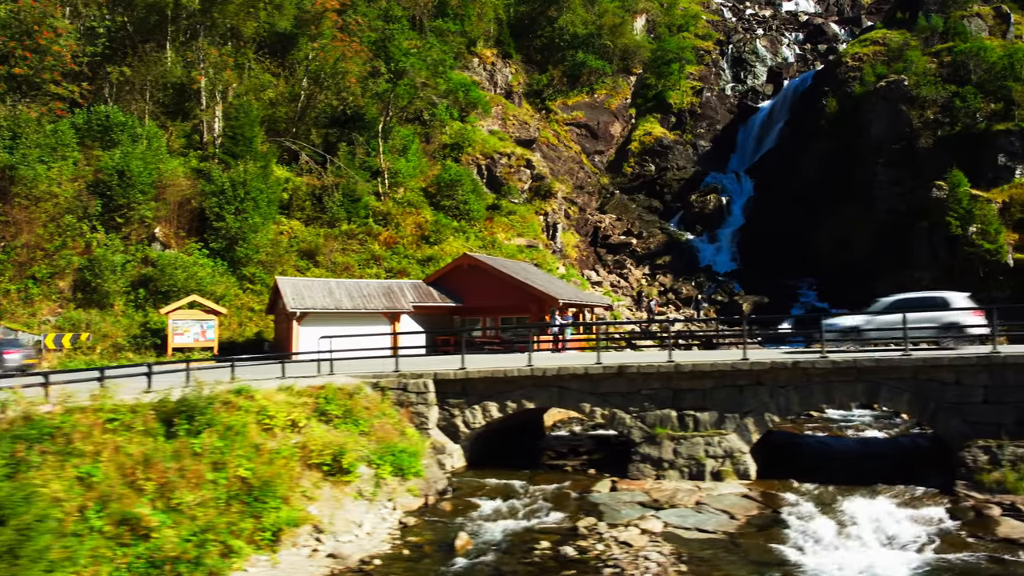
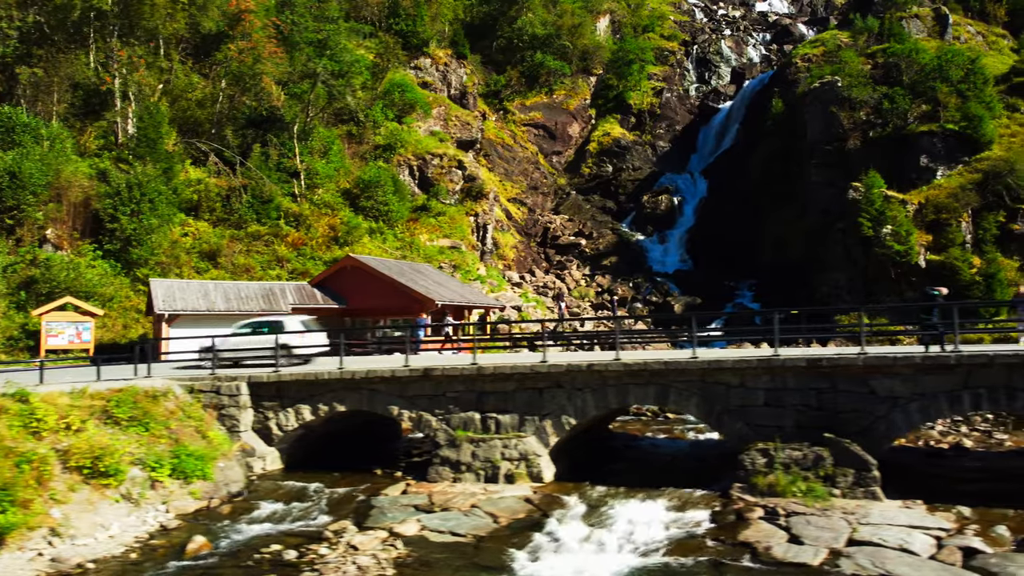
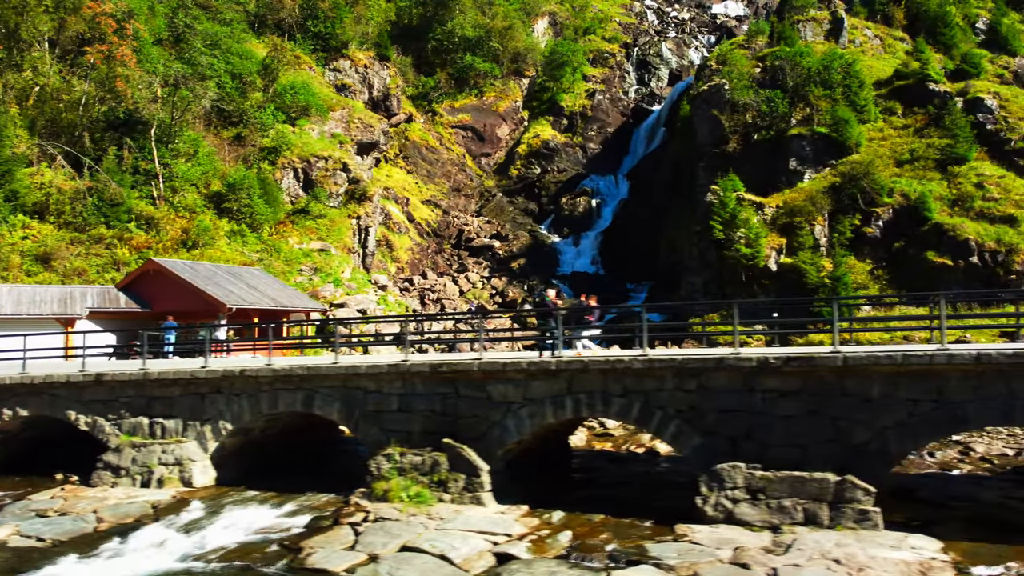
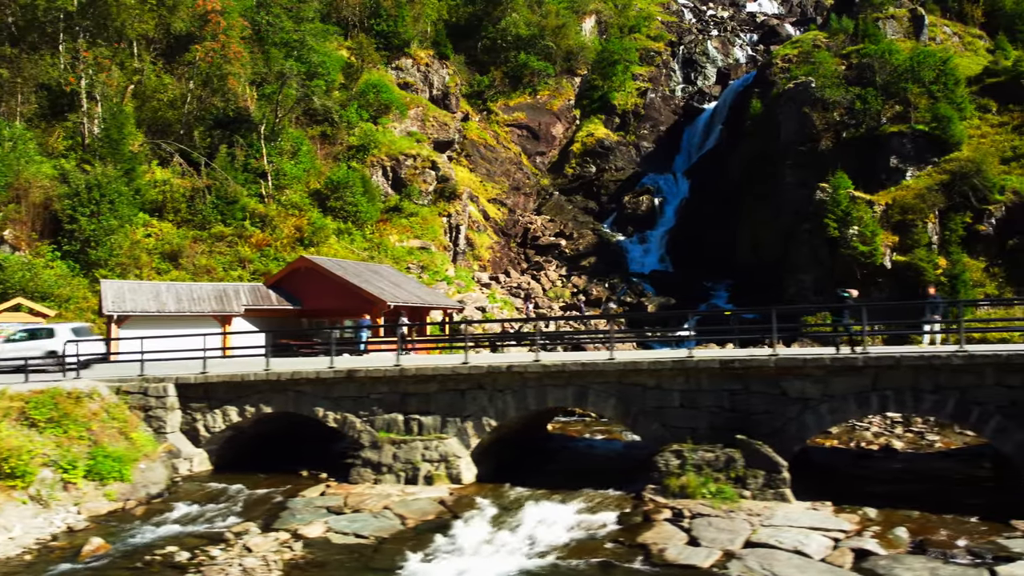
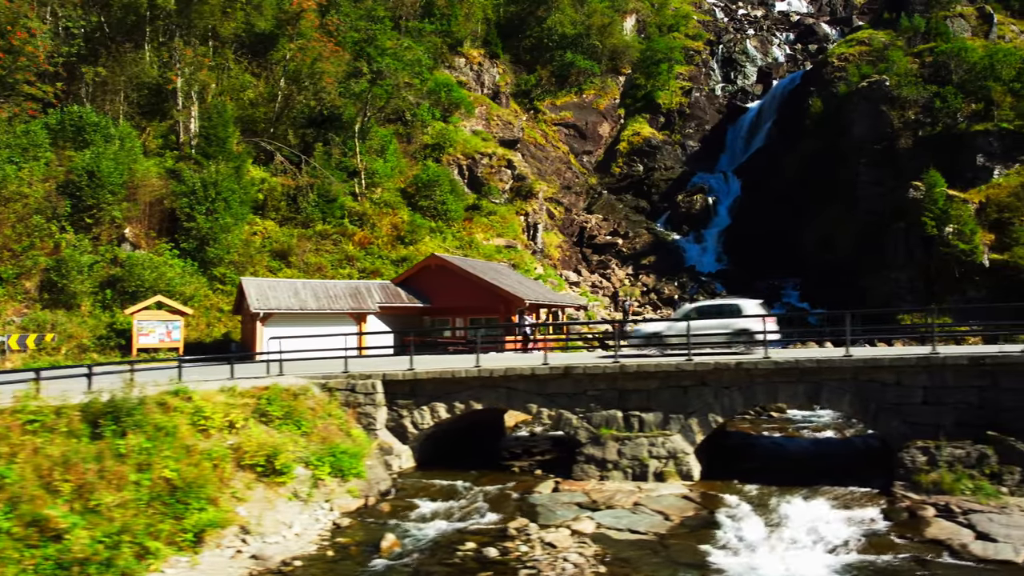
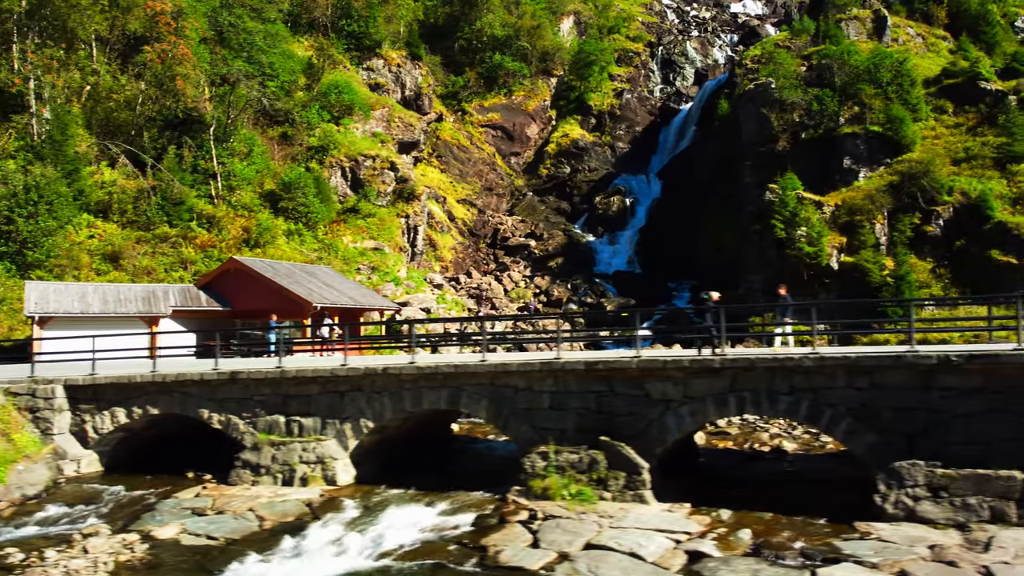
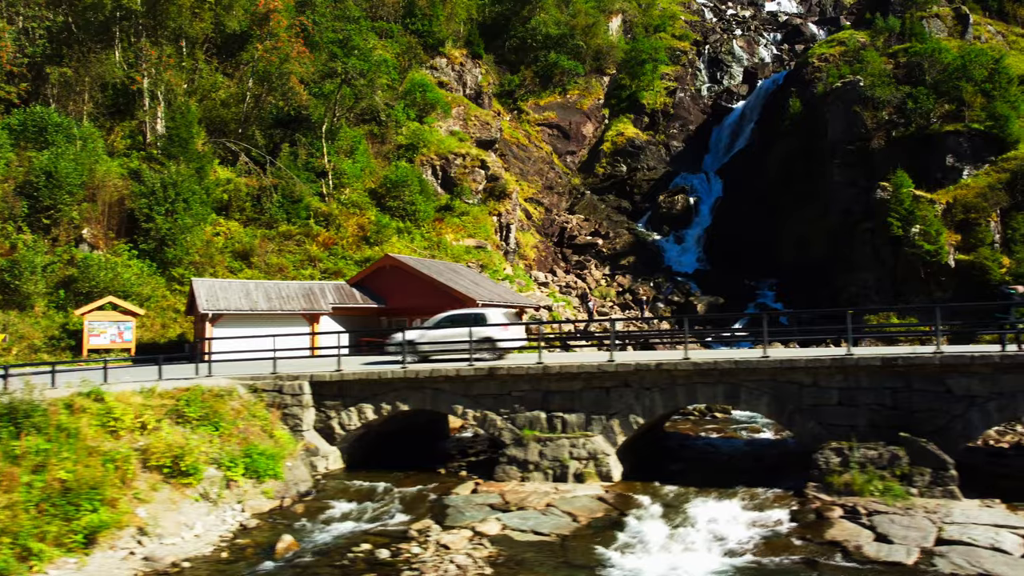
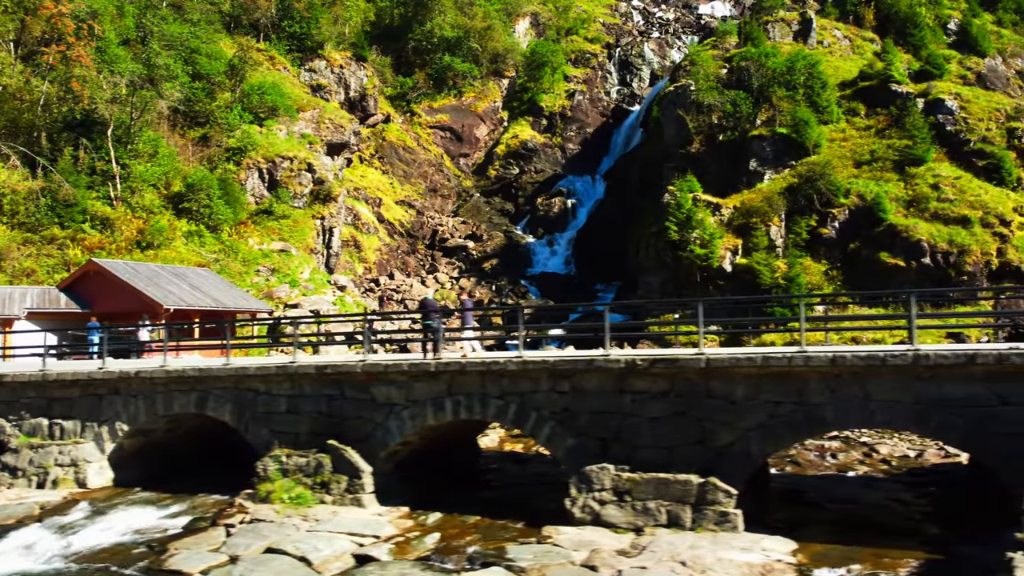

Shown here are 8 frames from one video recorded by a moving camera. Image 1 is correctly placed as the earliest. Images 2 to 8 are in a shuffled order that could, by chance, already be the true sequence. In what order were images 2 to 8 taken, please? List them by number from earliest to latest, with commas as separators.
5, 7, 2, 4, 6, 3, 8
